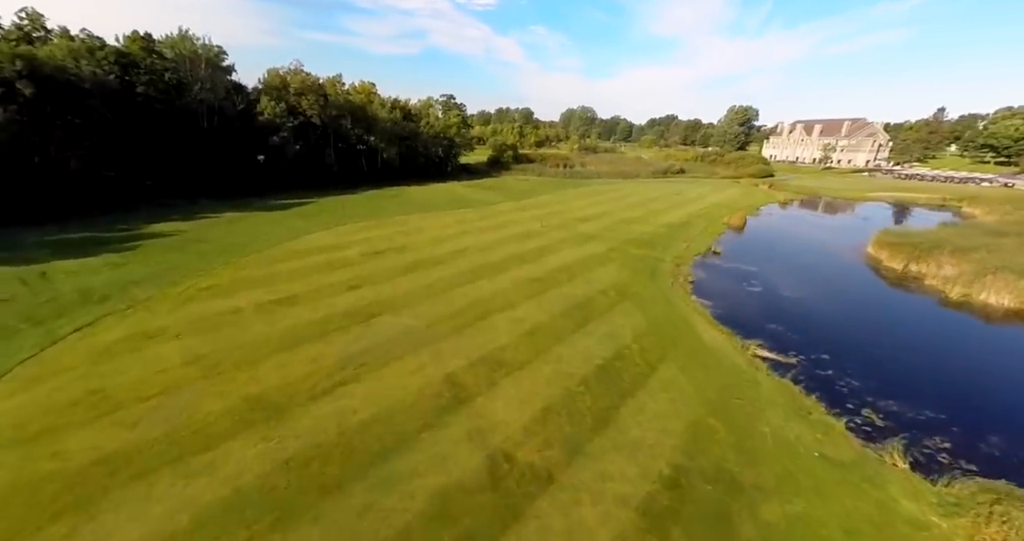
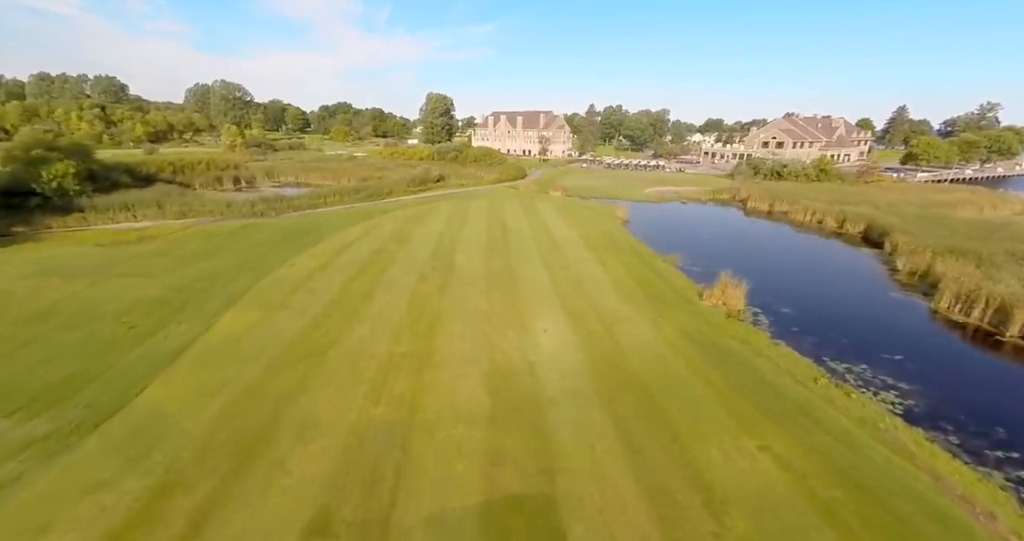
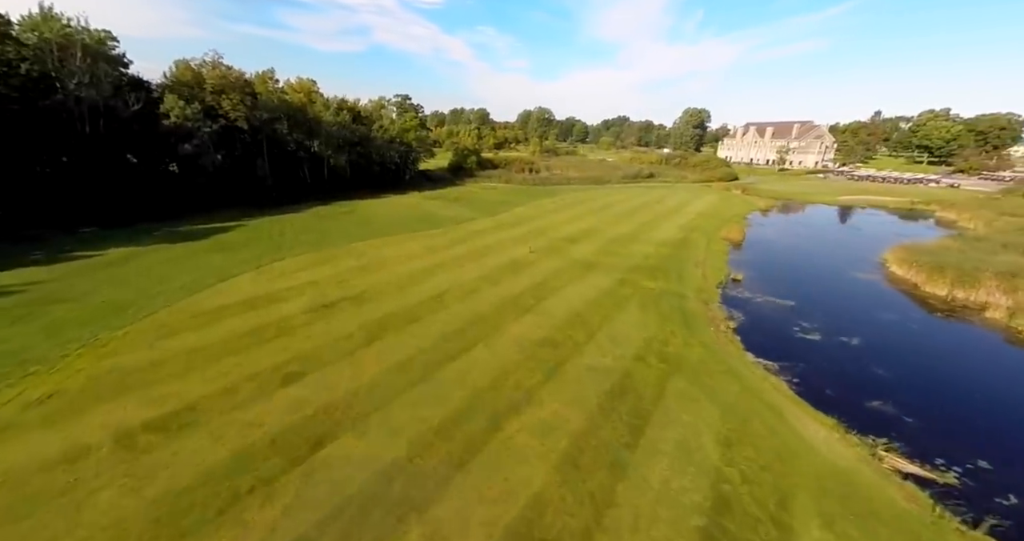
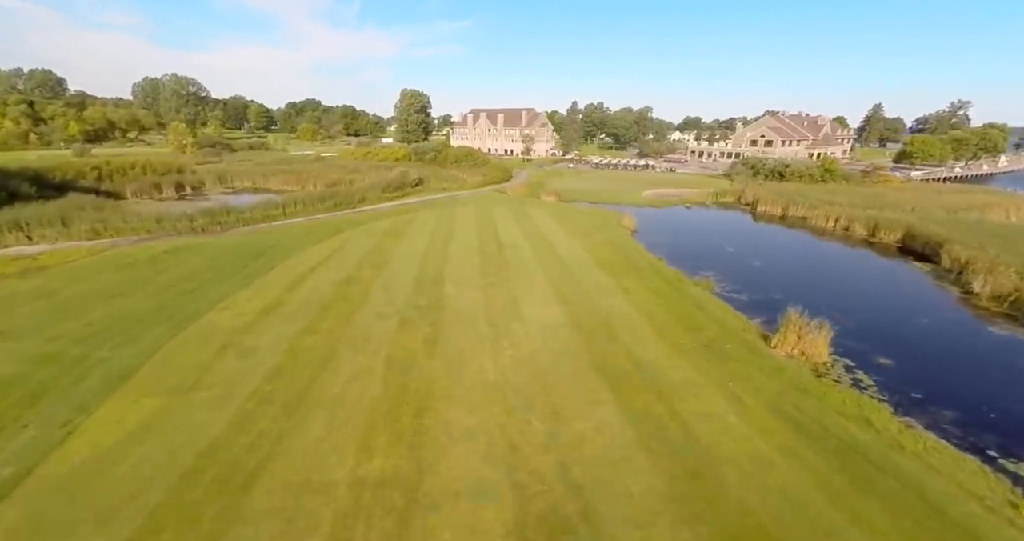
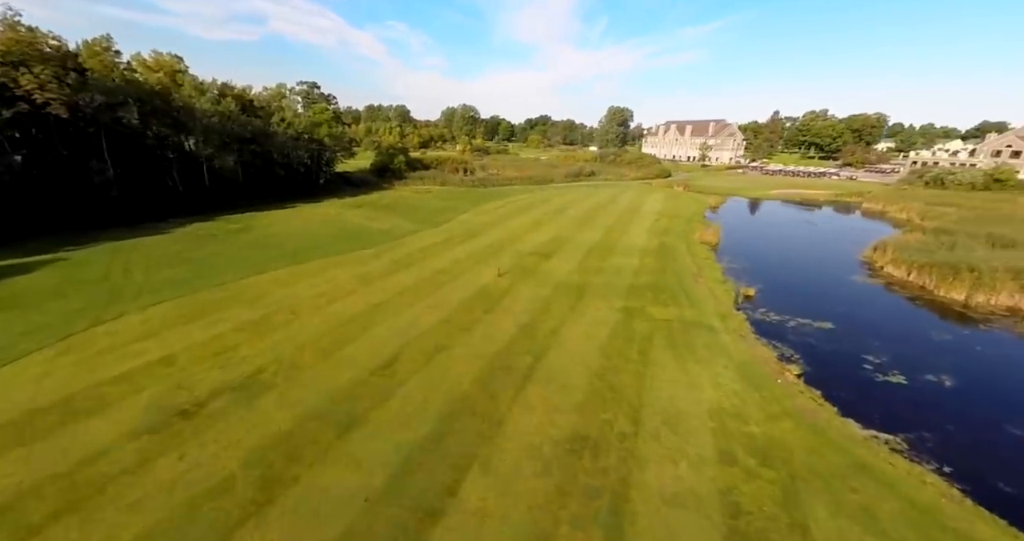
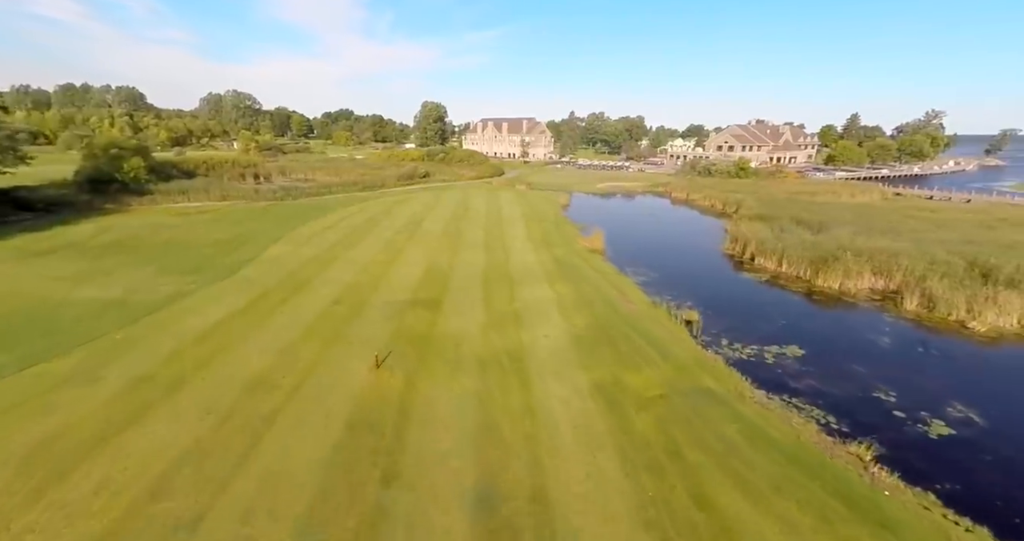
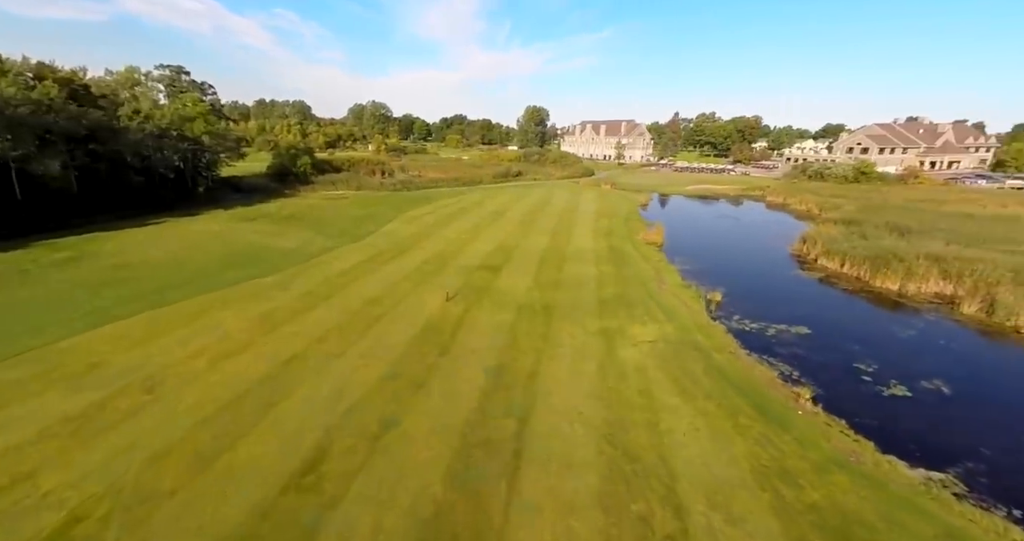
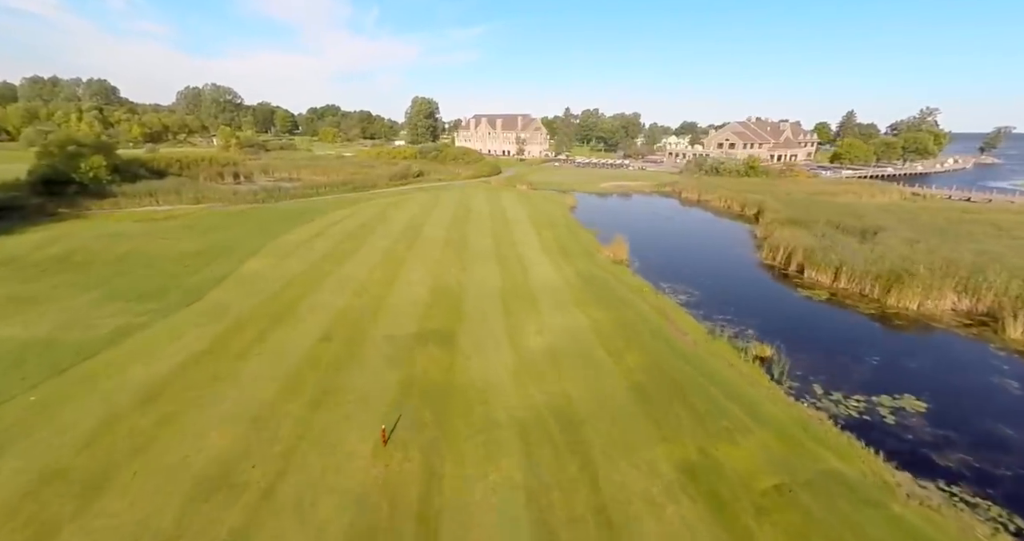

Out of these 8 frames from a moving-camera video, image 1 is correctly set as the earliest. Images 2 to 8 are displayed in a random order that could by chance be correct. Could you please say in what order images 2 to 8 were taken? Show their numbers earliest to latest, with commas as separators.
3, 5, 7, 6, 8, 2, 4
